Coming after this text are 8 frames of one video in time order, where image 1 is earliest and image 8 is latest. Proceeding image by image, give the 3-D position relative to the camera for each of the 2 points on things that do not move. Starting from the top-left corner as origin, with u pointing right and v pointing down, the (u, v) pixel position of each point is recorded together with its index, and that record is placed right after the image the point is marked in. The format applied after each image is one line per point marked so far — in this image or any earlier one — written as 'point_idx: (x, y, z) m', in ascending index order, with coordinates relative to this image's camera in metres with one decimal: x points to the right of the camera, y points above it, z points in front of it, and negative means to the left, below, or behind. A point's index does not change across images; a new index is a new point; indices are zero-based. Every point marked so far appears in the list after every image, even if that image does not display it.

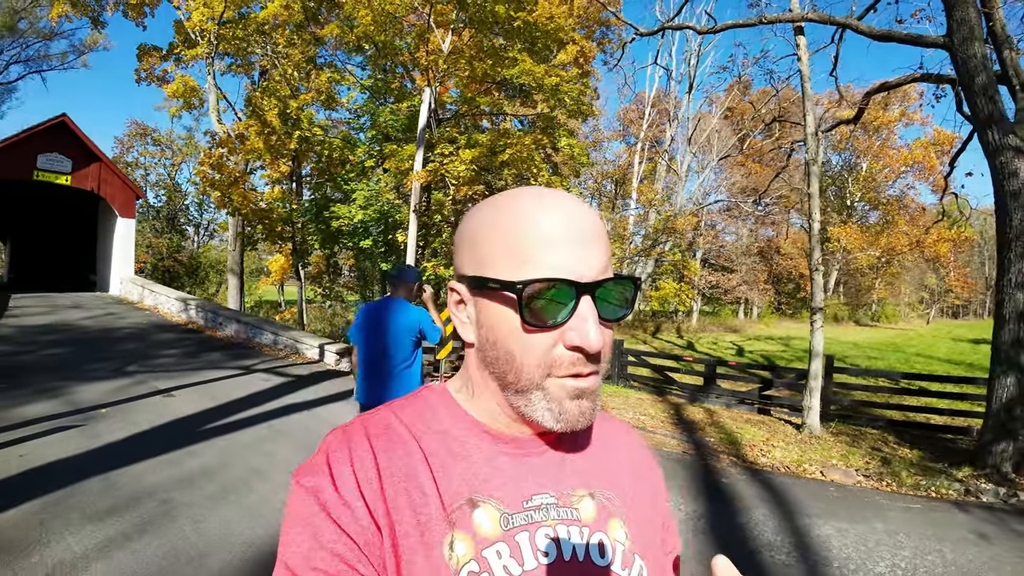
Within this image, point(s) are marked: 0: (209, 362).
0: (-4.9, -1.1, +8.6) m
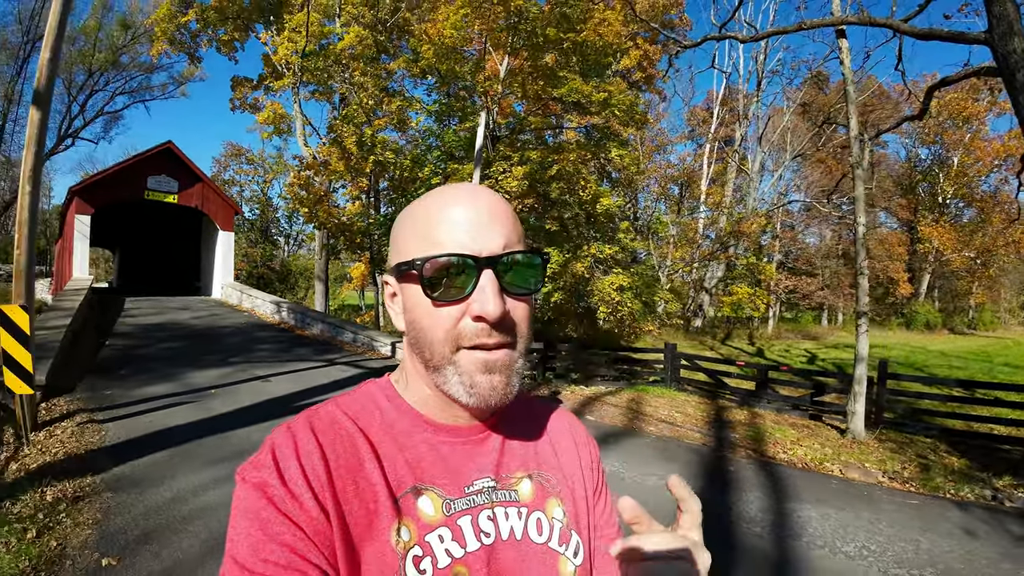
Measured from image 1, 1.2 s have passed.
0: (-4.0, -1.2, +9.9) m
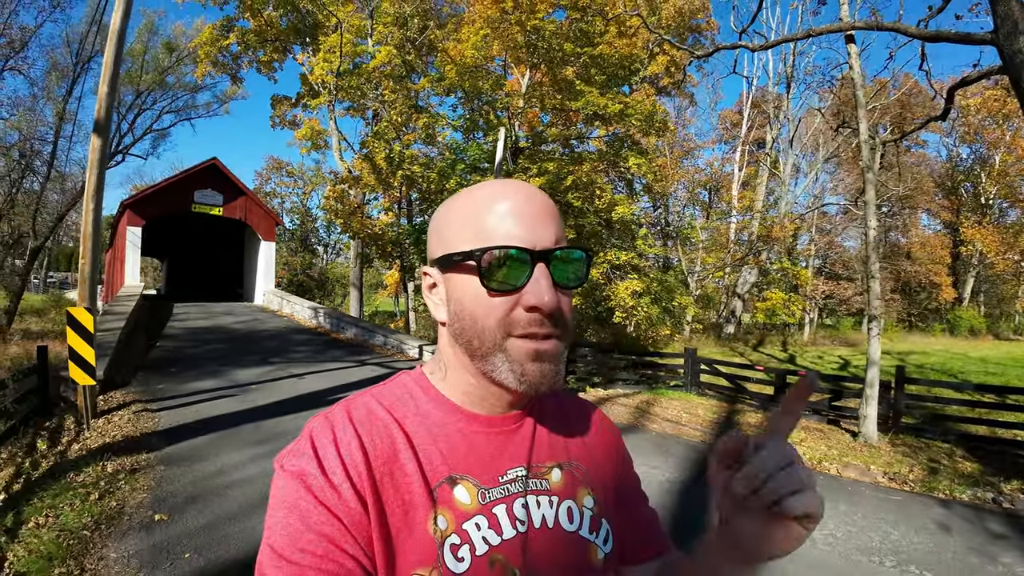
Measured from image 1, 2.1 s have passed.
0: (-3.6, -1.3, +10.5) m
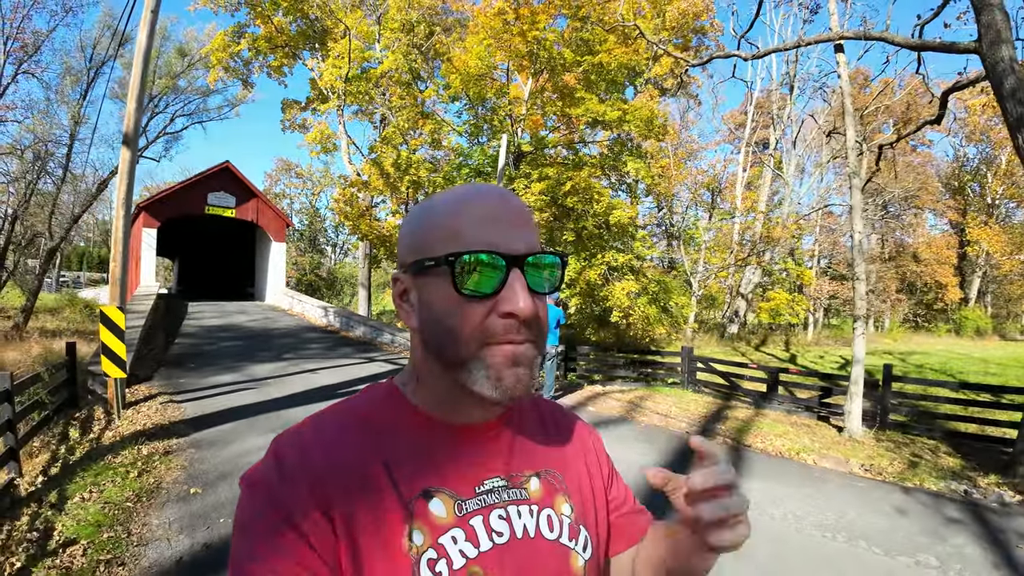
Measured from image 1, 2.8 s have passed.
0: (-3.5, -1.3, +10.9) m
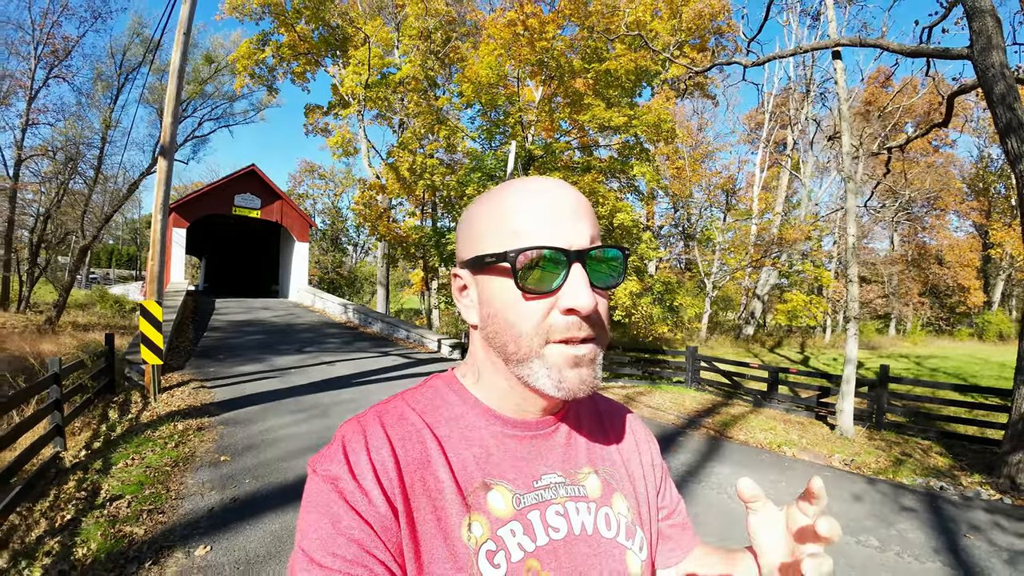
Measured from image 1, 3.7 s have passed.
0: (-3.4, -1.3, +11.4) m
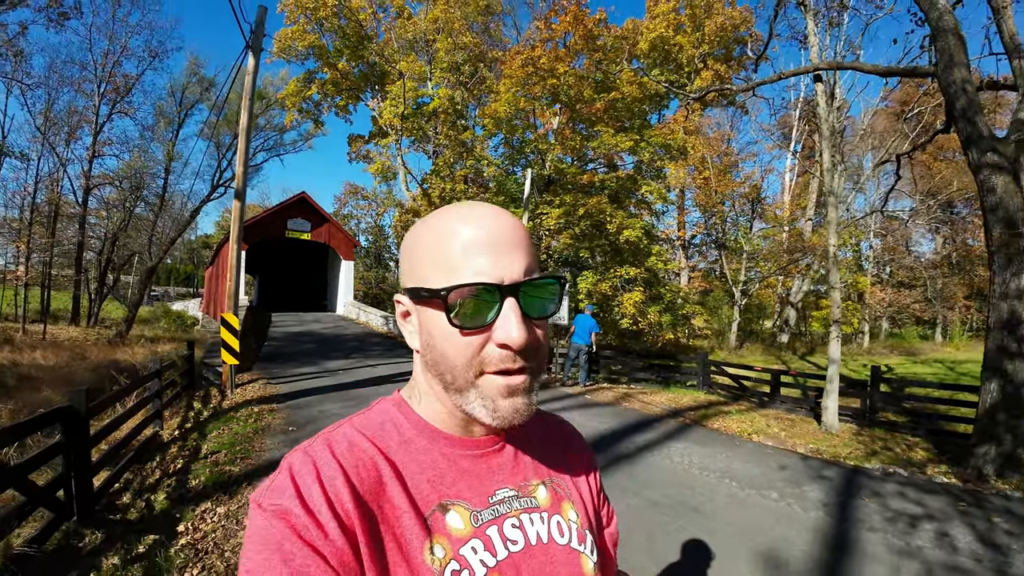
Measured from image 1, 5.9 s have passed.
0: (-2.9, -1.6, +12.8) m
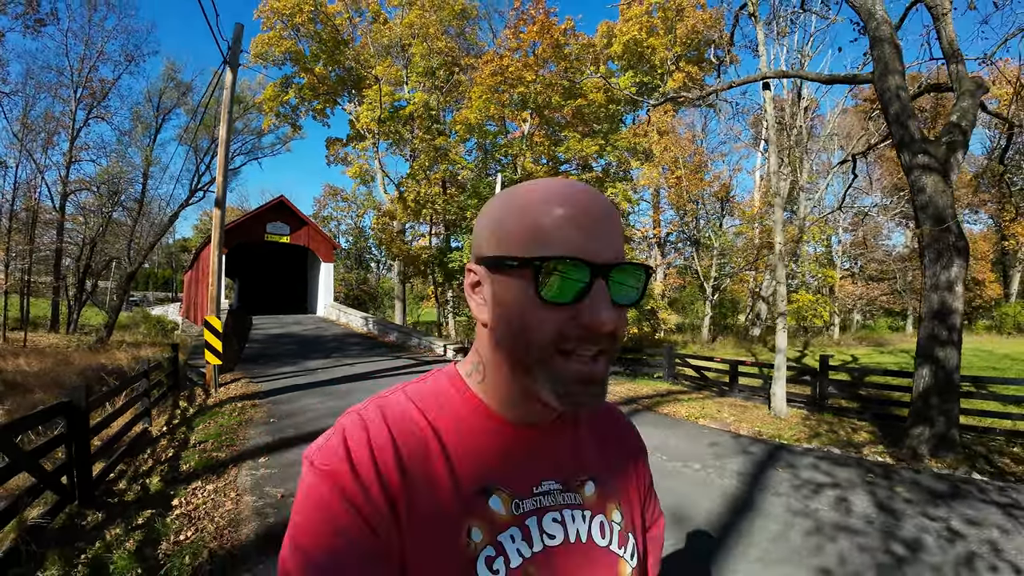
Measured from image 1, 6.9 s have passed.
0: (-3.5, -1.7, +13.2) m
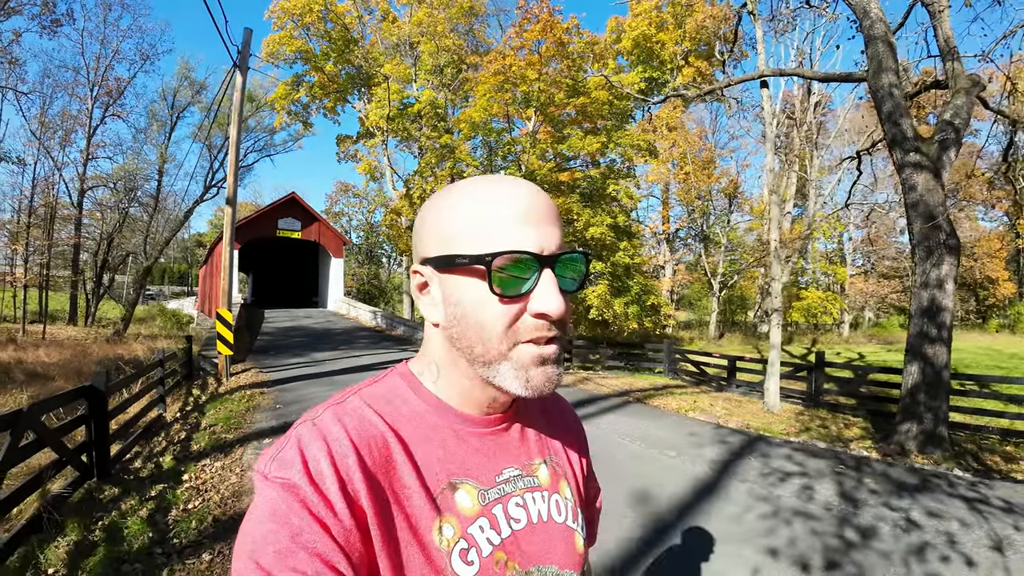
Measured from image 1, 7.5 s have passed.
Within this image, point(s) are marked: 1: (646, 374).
0: (-3.4, -1.5, +13.6) m
1: (+3.2, -2.1, +12.8) m
